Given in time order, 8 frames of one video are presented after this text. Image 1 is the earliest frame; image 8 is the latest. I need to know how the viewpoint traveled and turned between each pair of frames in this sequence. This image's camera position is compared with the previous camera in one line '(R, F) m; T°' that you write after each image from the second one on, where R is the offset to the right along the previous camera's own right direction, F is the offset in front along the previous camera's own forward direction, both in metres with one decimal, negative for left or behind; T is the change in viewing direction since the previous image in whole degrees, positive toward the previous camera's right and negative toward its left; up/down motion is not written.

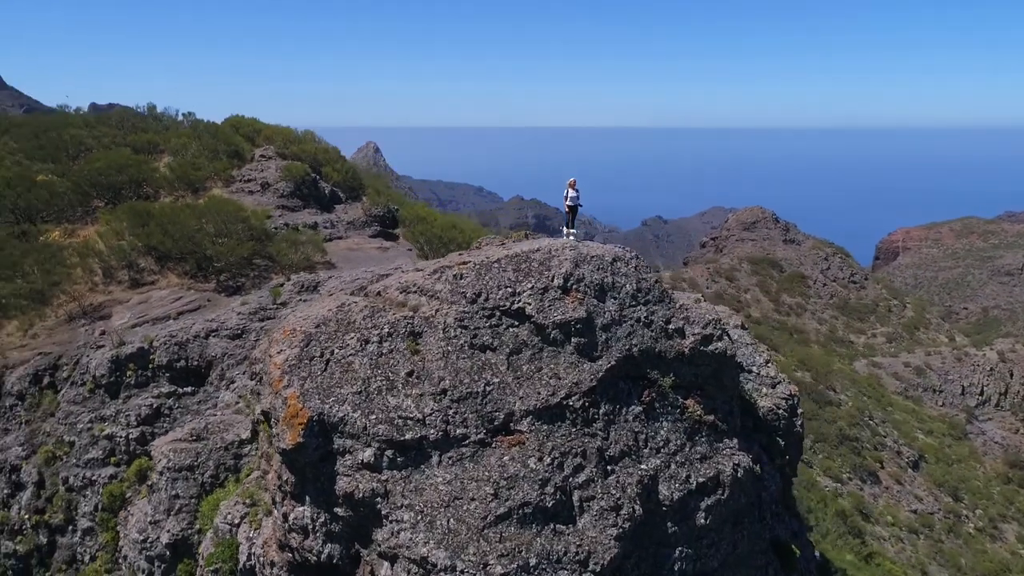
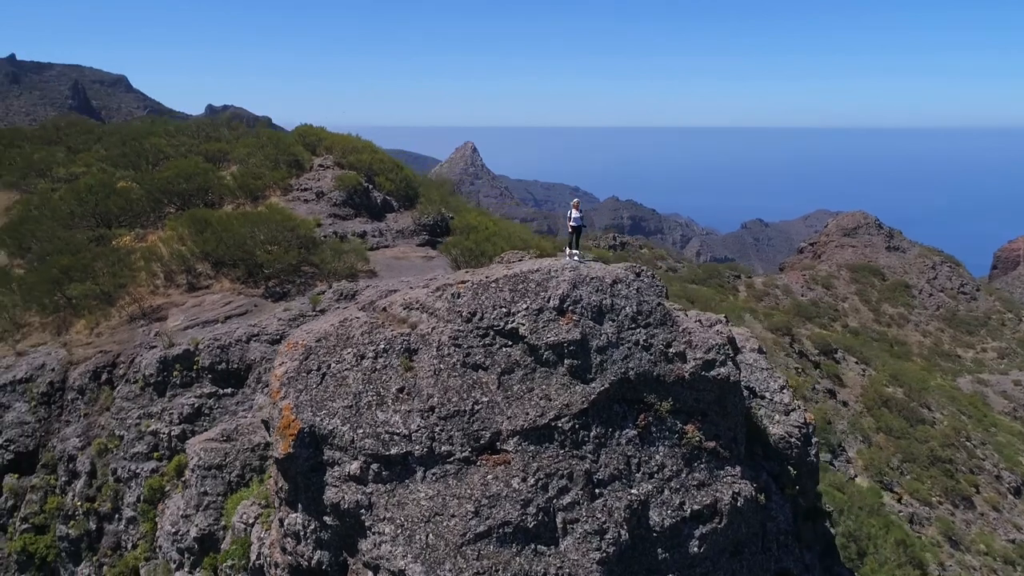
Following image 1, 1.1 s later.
(+0.9, 0.0) m; -7°
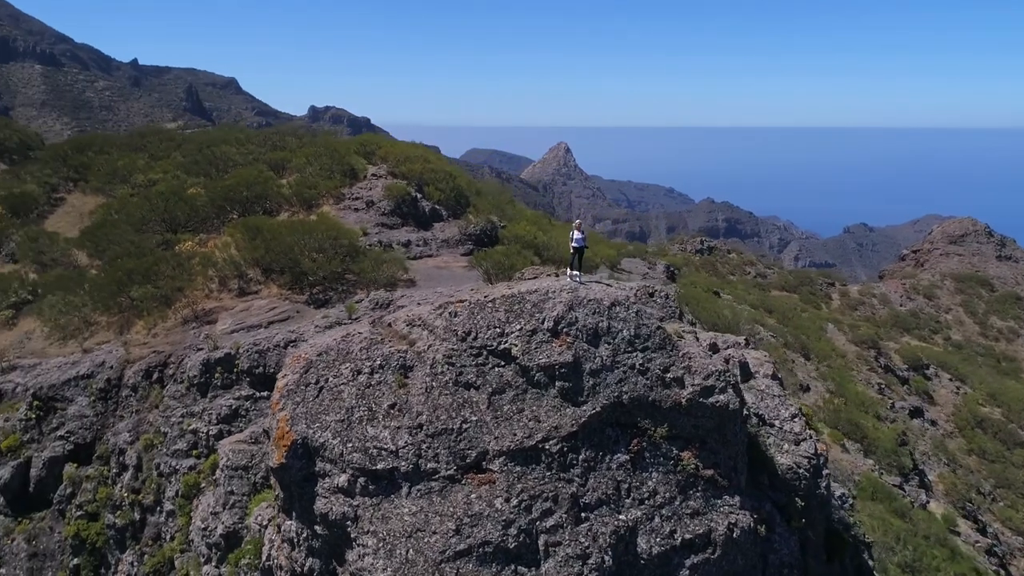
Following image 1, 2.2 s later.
(+0.9, 0.0) m; -6°
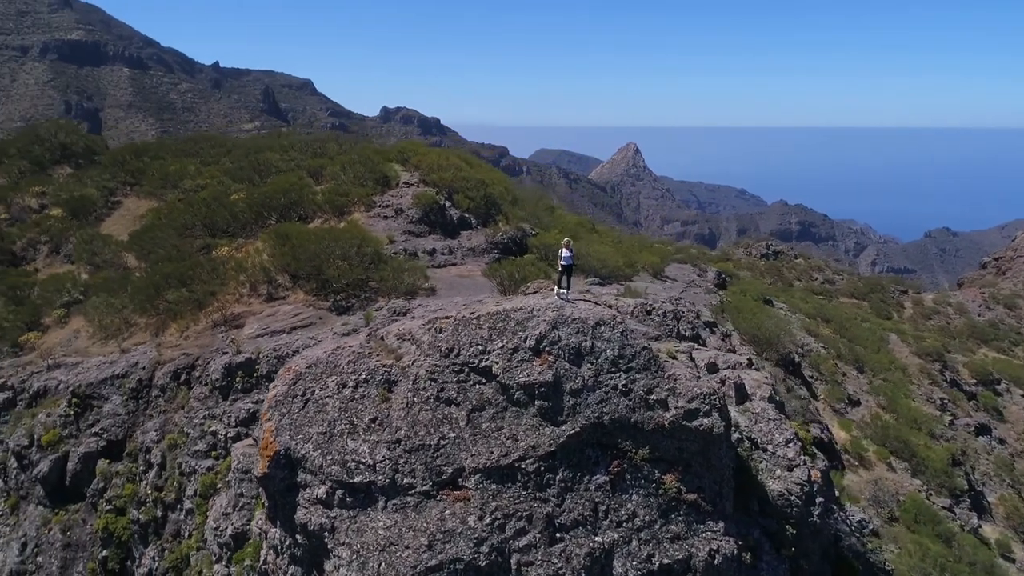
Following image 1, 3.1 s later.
(+0.8, 0.0) m; -5°
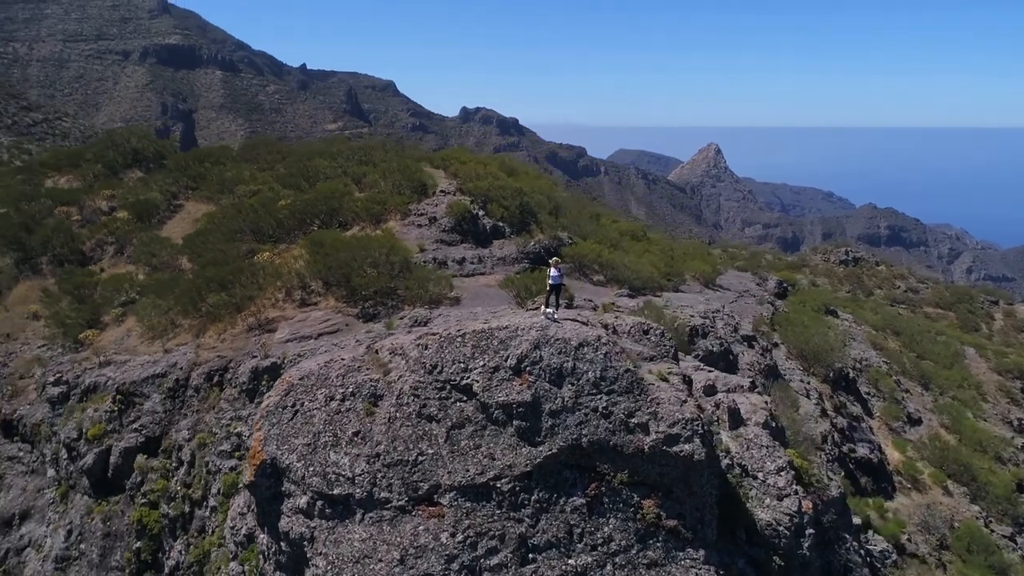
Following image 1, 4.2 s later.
(+0.9, 0.0) m; -5°
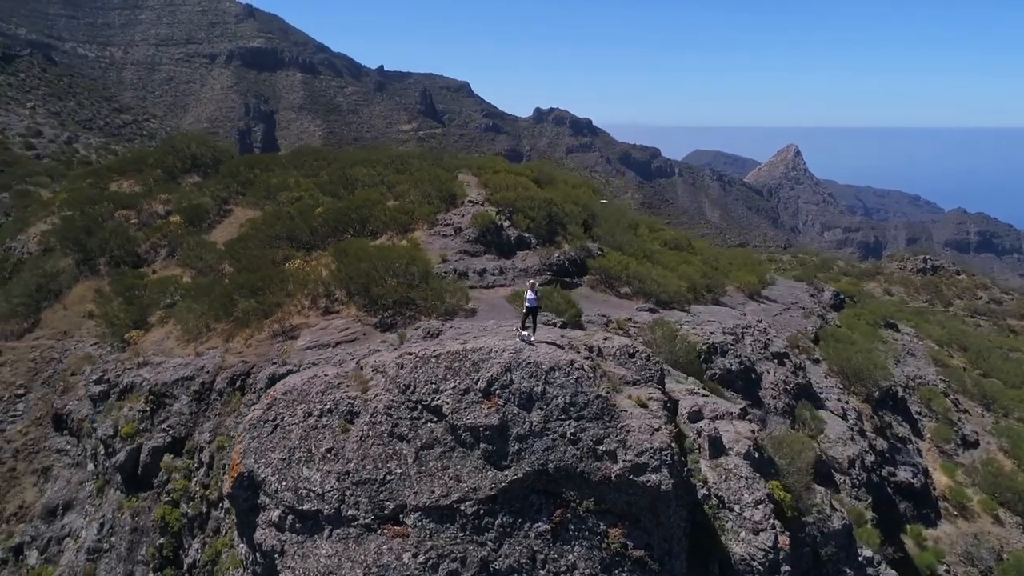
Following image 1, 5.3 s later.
(+0.9, 0.0) m; -5°
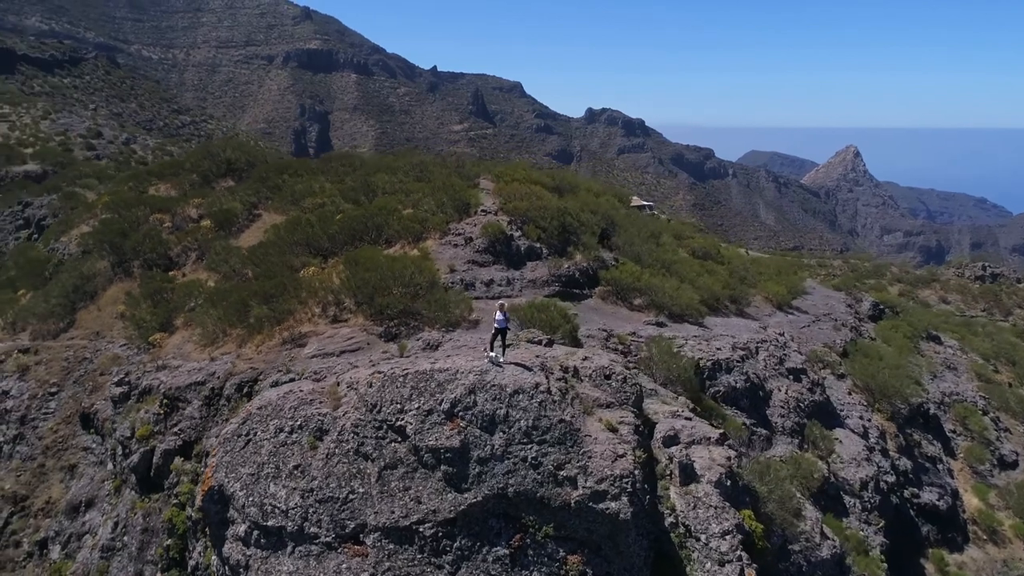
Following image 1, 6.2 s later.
(+0.8, +0.1) m; -4°
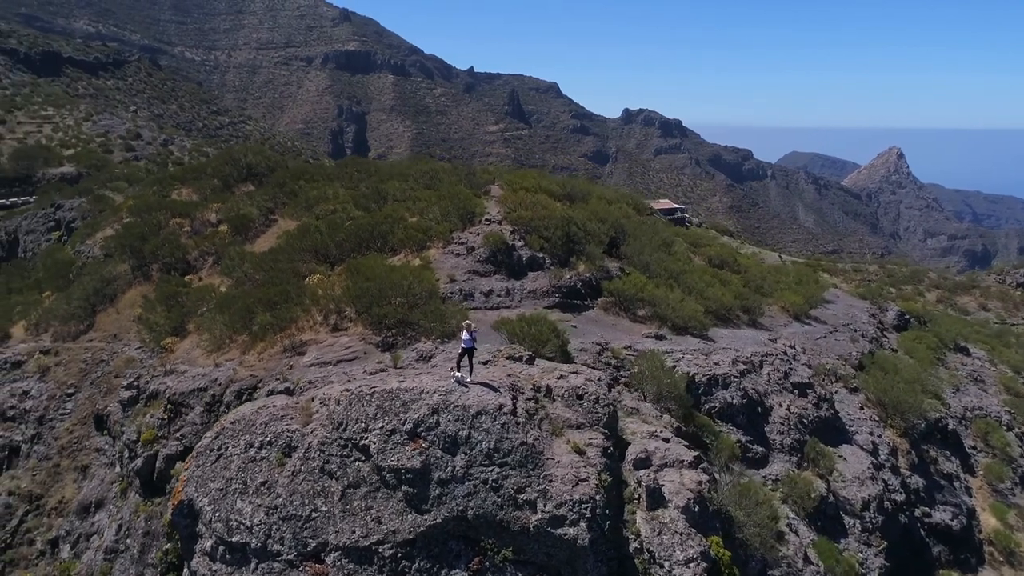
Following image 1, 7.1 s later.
(+0.7, +0.1) m; -3°
